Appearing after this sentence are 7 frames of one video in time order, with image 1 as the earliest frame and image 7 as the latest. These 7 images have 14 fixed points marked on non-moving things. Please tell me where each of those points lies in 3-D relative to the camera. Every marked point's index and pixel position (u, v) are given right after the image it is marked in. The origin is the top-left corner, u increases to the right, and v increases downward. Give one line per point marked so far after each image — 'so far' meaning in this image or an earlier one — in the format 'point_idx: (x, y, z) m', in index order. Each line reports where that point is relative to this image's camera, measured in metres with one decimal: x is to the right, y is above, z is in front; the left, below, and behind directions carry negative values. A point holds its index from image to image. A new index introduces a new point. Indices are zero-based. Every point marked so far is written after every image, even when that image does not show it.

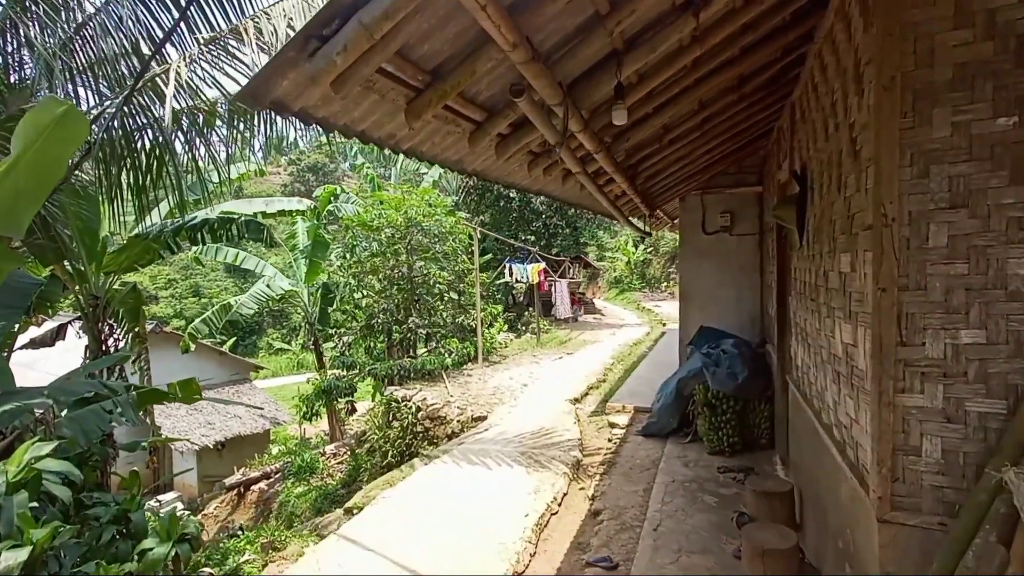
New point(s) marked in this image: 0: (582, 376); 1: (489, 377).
0: (+1.1, -1.2, +8.0) m
1: (-0.1, -1.2, +8.0) m
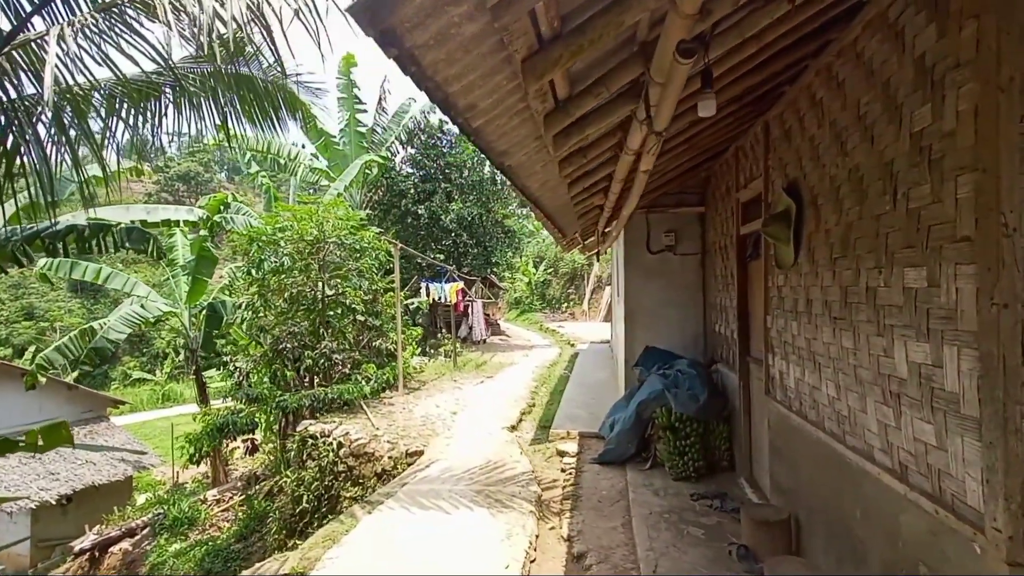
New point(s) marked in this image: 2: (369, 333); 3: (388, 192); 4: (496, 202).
0: (0.0, -1.4, +7.7) m
1: (-1.1, -1.4, +7.5) m
2: (-2.0, -0.8, +9.1) m
3: (-2.8, +2.1, +14.9) m
4: (-0.3, +2.1, +15.8) m
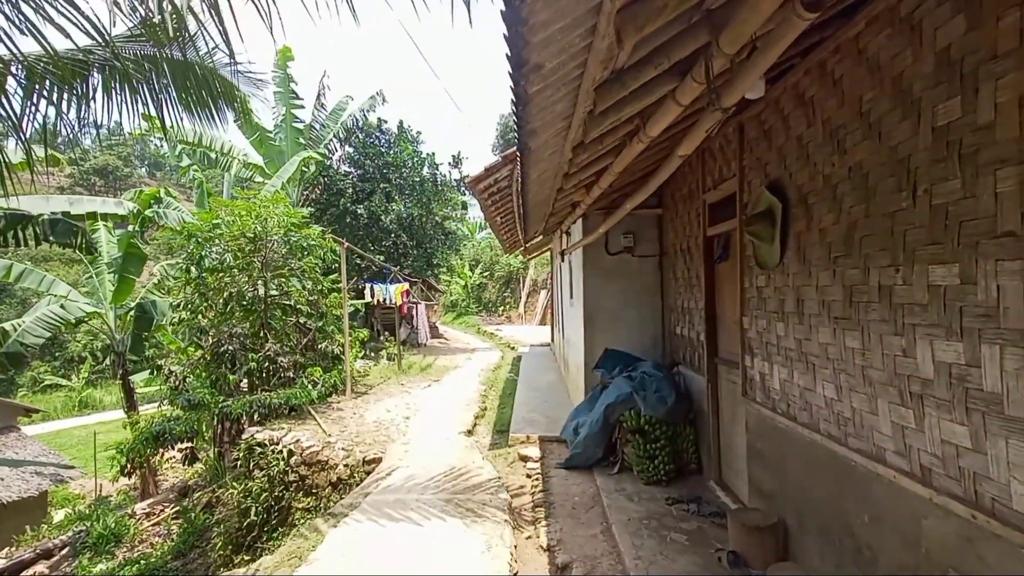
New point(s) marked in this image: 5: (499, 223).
0: (-0.5, -1.4, +7.5) m
1: (-1.6, -1.4, +7.2) m
2: (-2.7, -0.8, +8.7) m
3: (-4.1, +2.1, +14.4) m
4: (-1.7, +2.0, +15.5) m
5: (-0.1, +1.0, +9.2) m
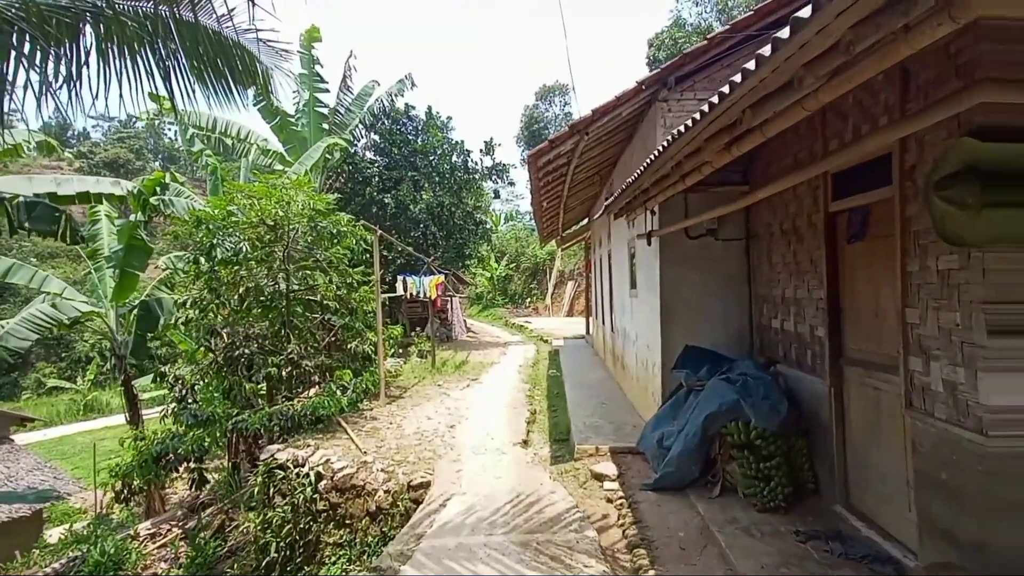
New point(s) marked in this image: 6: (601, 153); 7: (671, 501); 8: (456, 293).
0: (0.0, -1.3, +6.7) m
1: (-1.1, -1.4, +6.4) m
2: (-2.2, -0.8, +7.9) m
3: (-3.5, +2.3, +13.6) m
4: (-1.1, +2.2, +14.7) m
5: (+0.4, +1.1, +8.3) m
6: (+0.9, +1.5, +6.8) m
7: (+1.0, -1.3, +3.9) m
8: (-1.3, -0.1, +15.0) m
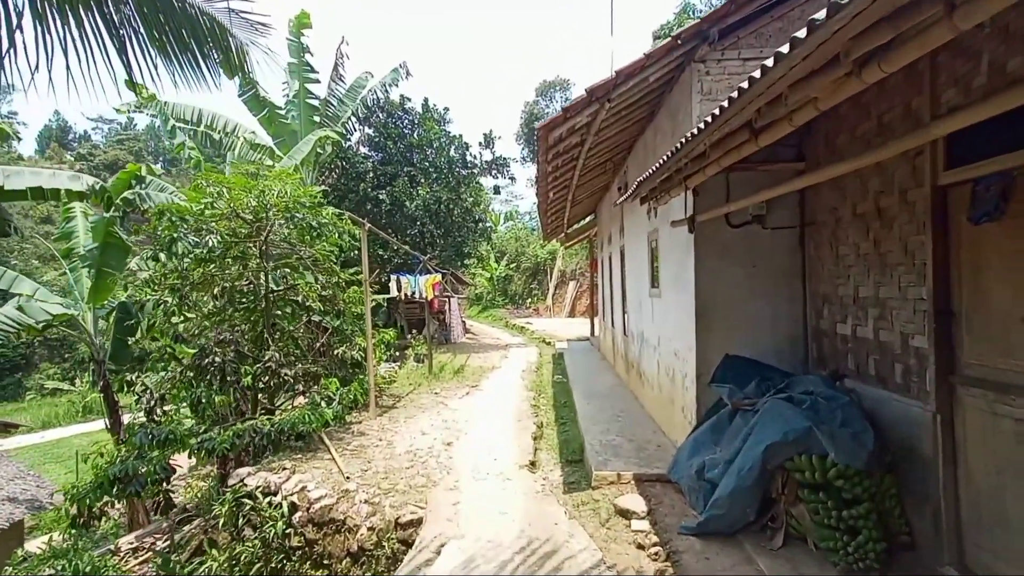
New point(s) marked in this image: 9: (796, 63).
0: (0.0, -1.3, +5.9) m
1: (-1.1, -1.3, +5.6) m
2: (-2.2, -0.8, +7.1) m
3: (-3.5, +2.3, +12.8) m
4: (-1.1, +2.2, +13.9) m
5: (+0.4, +1.1, +7.5) m
6: (+1.0, +1.5, +6.0) m
7: (+1.0, -1.3, +3.1) m
8: (-1.3, -0.1, +14.2) m
9: (+0.7, +0.6, +1.8) m
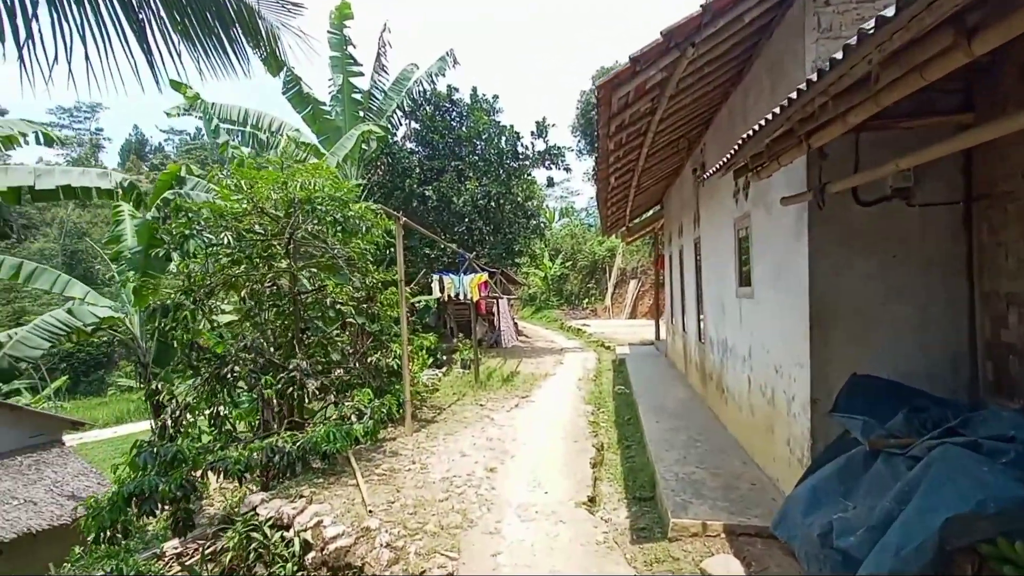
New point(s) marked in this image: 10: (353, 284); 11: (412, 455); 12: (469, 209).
0: (+0.5, -1.3, +4.9) m
1: (-0.7, -1.3, +4.7) m
2: (-1.6, -0.7, +6.4) m
3: (-2.4, +2.3, +12.1) m
4: (+0.1, +2.2, +13.0) m
5: (+1.0, +1.1, +6.5) m
6: (+1.4, +1.5, +5.0) m
7: (+1.2, -1.3, +2.1) m
8: (-0.1, -0.1, +13.4) m
9: (+0.8, +0.6, +0.8) m
10: (-1.5, +0.1, +5.7) m
11: (-0.9, -1.5, +5.6) m
12: (-0.9, +1.5, +11.9) m
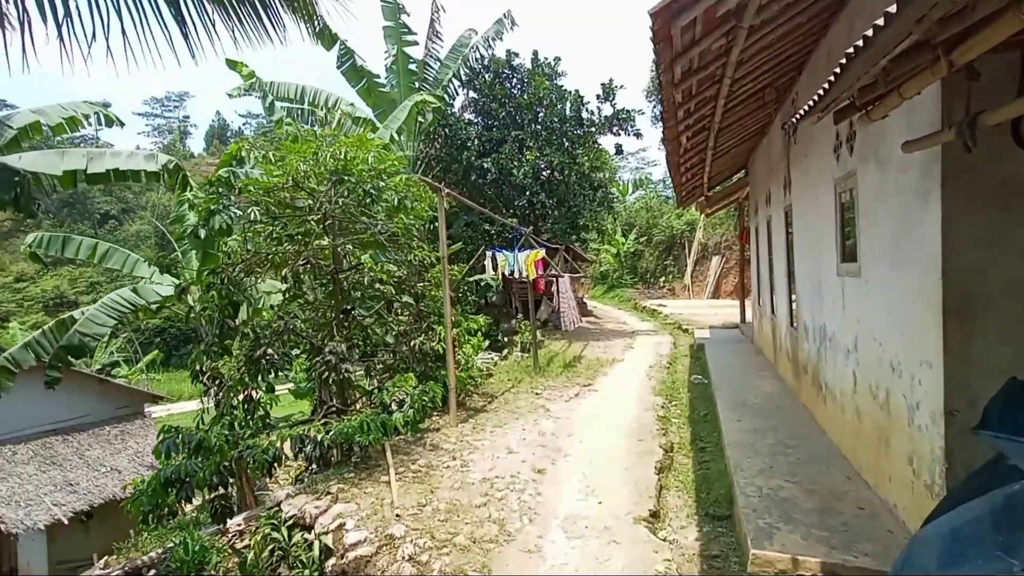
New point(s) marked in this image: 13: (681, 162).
0: (+0.8, -1.1, +4.2) m
1: (-0.4, -1.2, +4.2) m
2: (-1.1, -0.5, +5.9) m
3: (-1.2, +2.7, +11.6) m
4: (+1.4, +2.6, +12.2) m
5: (+1.5, +1.4, +5.7) m
6: (+1.8, +1.6, +4.1) m
7: (+1.2, -1.2, +1.3) m
8: (+1.3, +0.3, +12.6) m
9: (+0.6, +0.6, 0.0) m
10: (-1.1, +0.3, +5.2) m
11: (-0.5, -1.3, +5.0) m
12: (+0.3, +1.9, +11.2) m
13: (+1.8, +1.3, +6.6) m
